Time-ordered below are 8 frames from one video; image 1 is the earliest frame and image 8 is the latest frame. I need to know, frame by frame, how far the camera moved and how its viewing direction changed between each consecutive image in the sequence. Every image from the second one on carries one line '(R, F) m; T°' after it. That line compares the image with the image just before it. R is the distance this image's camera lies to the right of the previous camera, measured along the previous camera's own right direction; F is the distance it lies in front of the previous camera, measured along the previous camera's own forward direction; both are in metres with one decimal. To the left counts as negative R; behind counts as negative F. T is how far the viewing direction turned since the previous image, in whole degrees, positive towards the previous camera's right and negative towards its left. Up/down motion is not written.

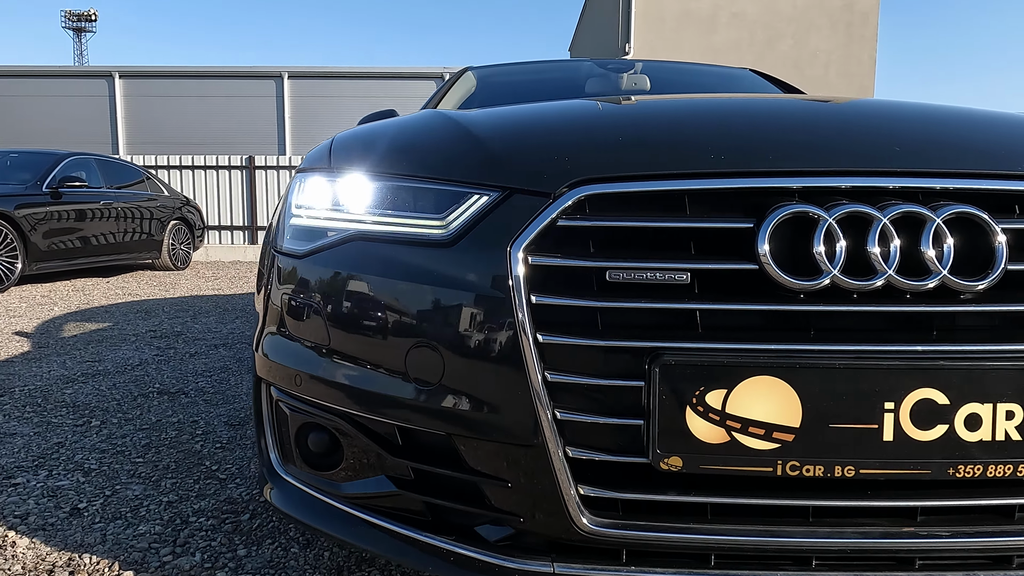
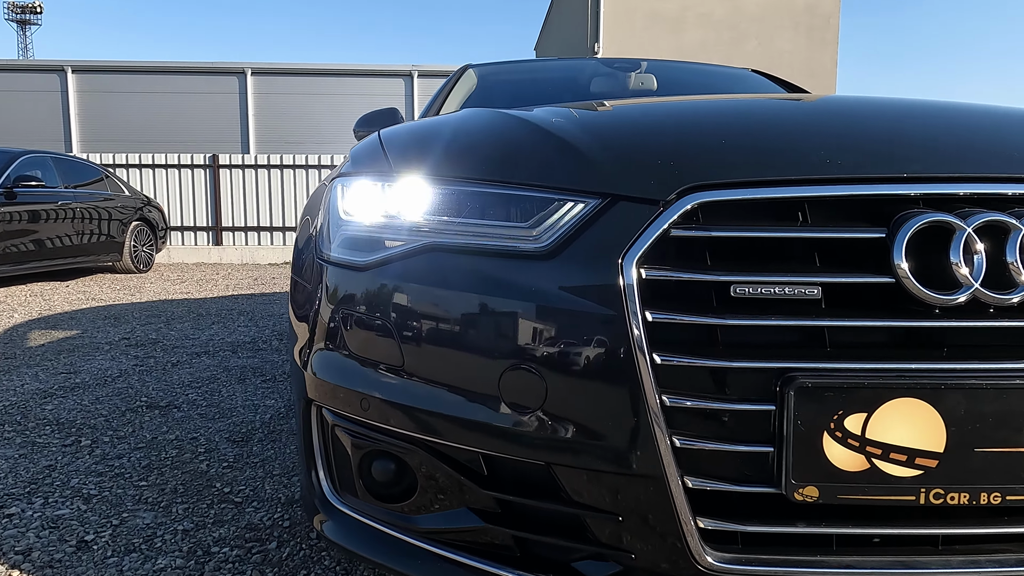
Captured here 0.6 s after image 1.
(-0.2, +0.1) m; +3°
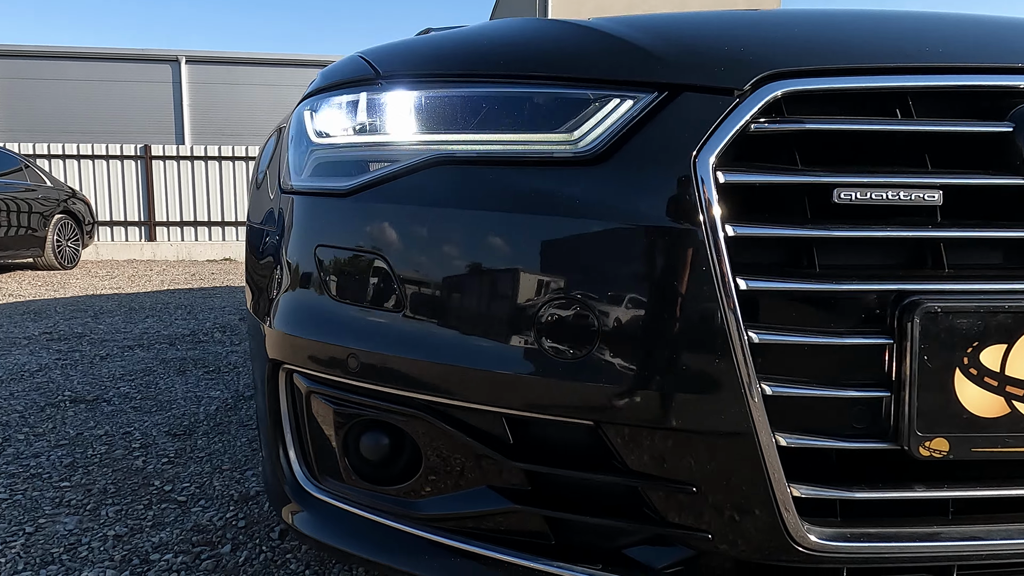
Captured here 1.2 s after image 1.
(-0.1, +0.2) m; +5°
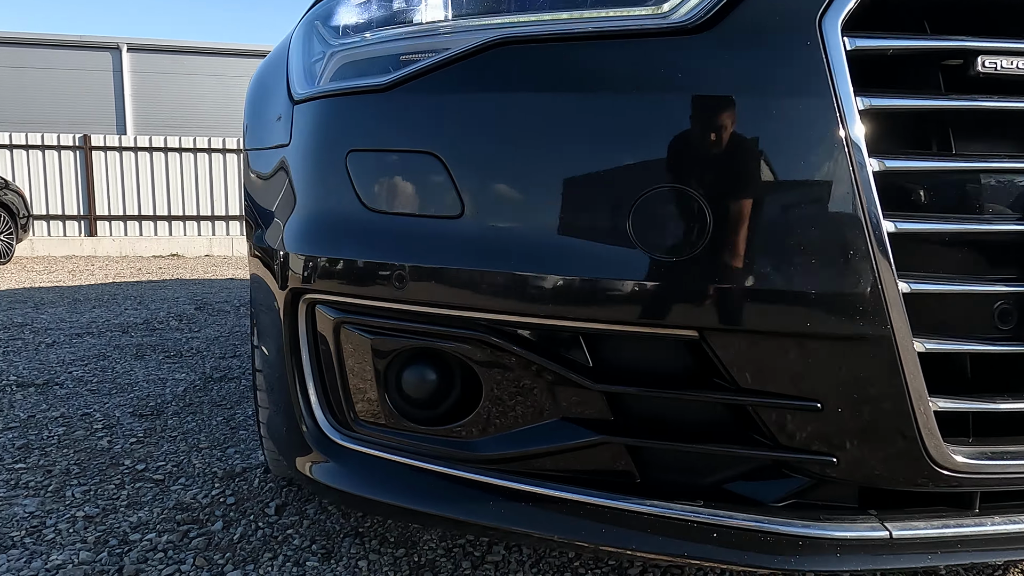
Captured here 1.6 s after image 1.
(-0.1, +0.1) m; +4°
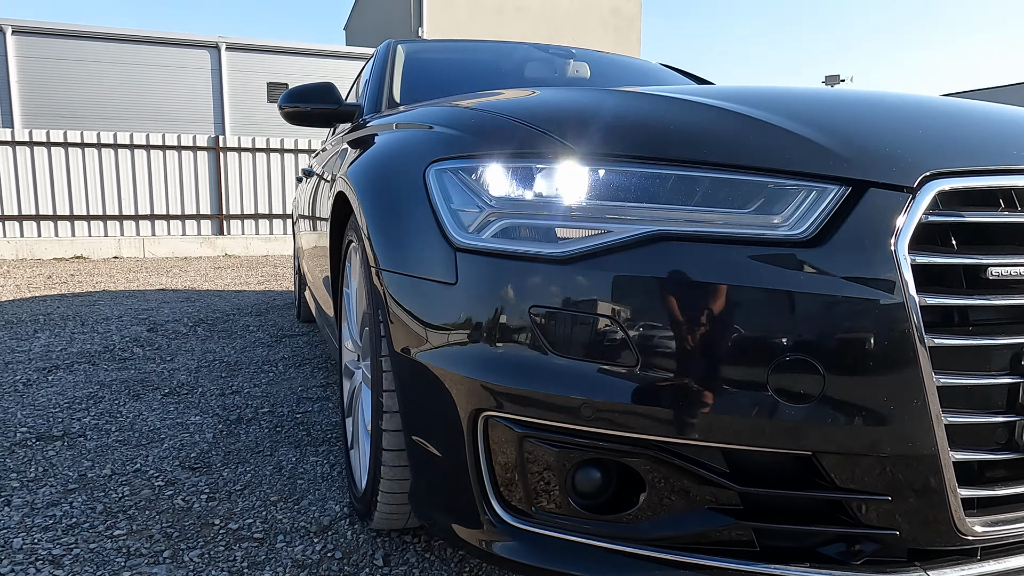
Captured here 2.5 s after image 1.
(-0.3, -0.2) m; +8°
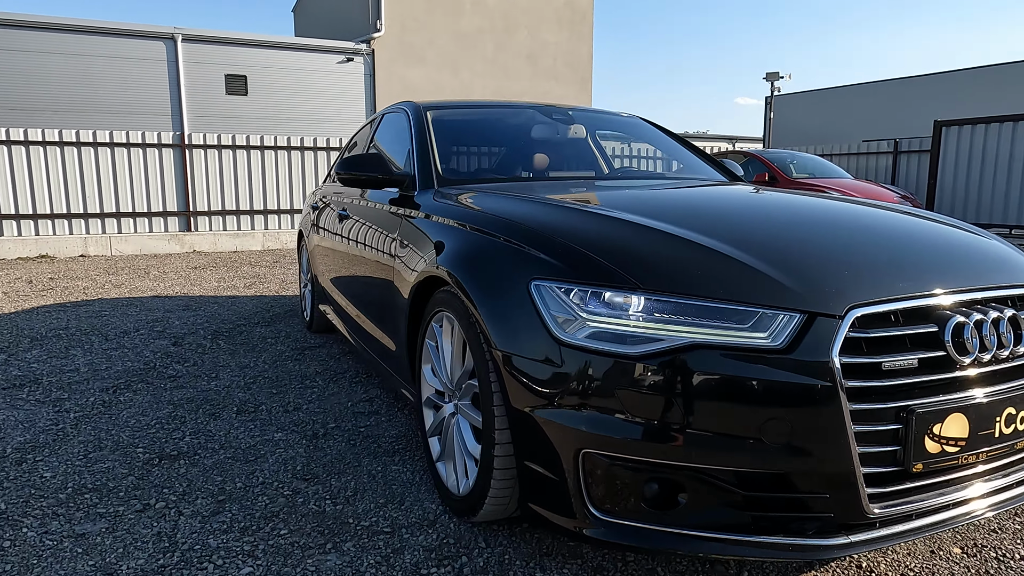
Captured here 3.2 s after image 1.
(-0.3, -0.6) m; +5°
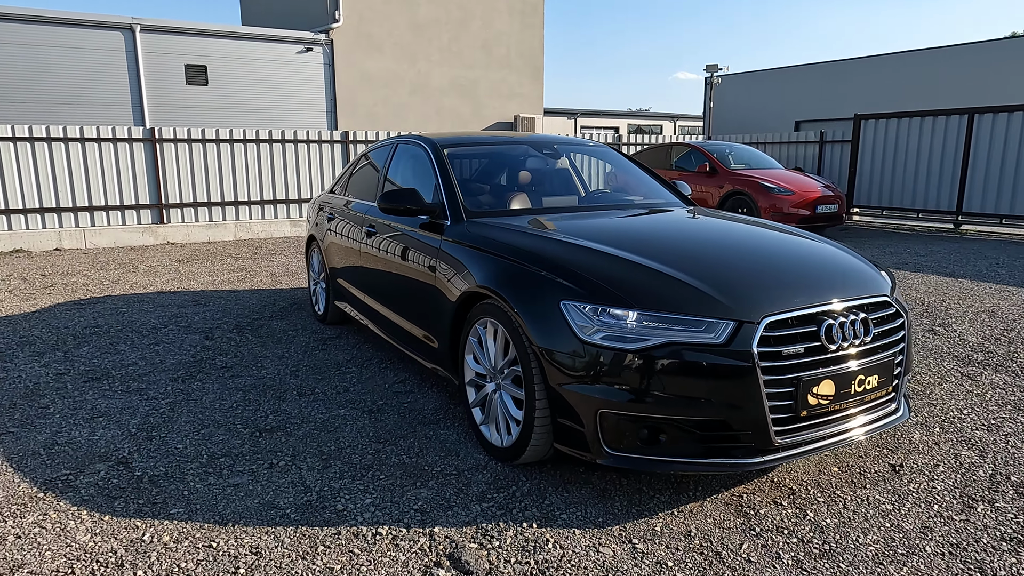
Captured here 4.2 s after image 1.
(-0.4, -0.9) m; +5°
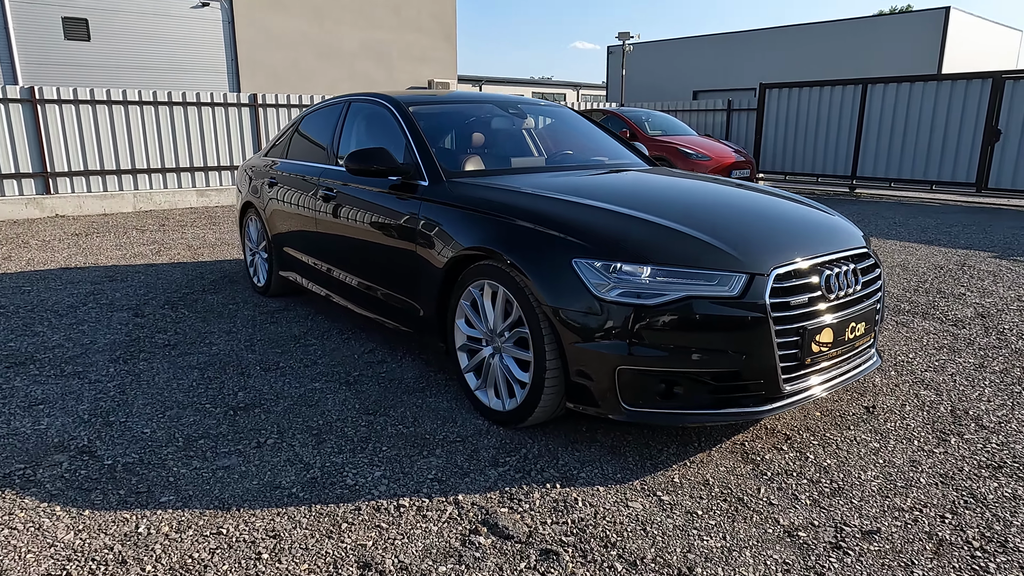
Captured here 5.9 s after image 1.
(-0.4, +0.1) m; +8°
